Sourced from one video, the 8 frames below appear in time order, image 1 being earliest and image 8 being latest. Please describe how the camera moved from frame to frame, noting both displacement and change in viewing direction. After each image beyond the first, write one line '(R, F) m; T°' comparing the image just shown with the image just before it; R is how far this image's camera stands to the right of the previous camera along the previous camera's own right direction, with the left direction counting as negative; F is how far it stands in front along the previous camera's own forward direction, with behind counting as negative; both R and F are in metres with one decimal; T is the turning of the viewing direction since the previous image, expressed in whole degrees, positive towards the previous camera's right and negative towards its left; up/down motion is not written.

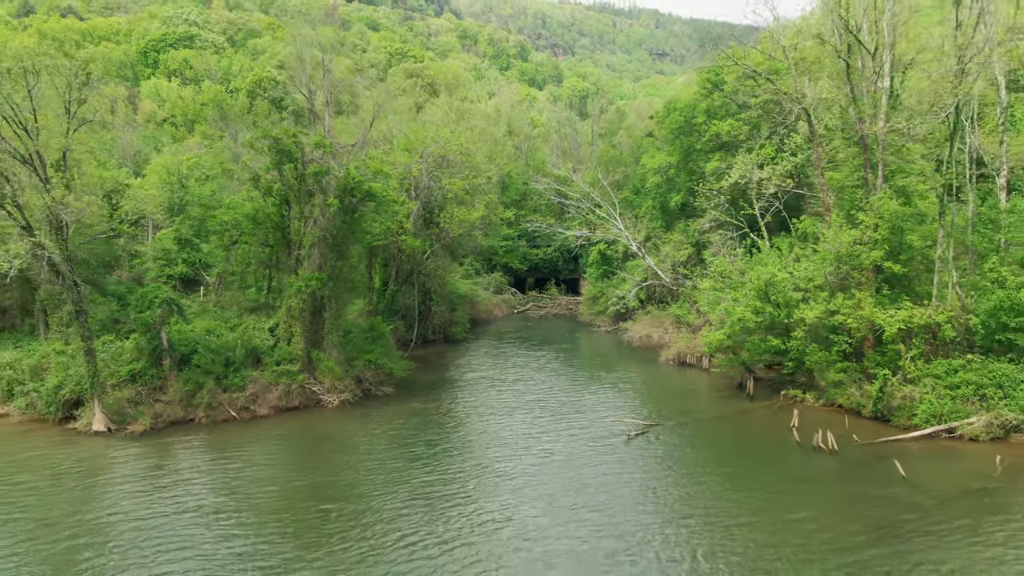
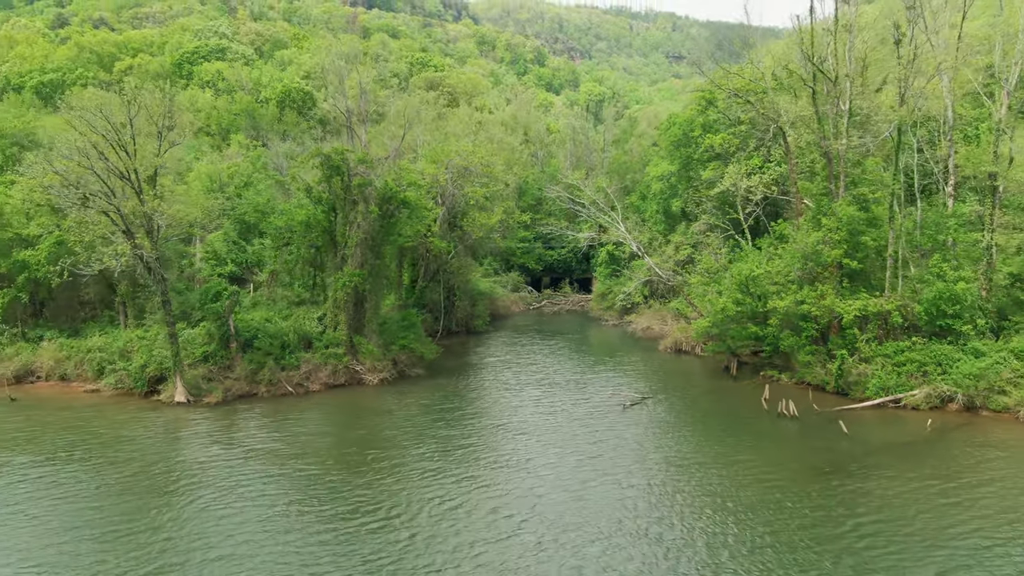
(+0.1, -4.8) m; -1°
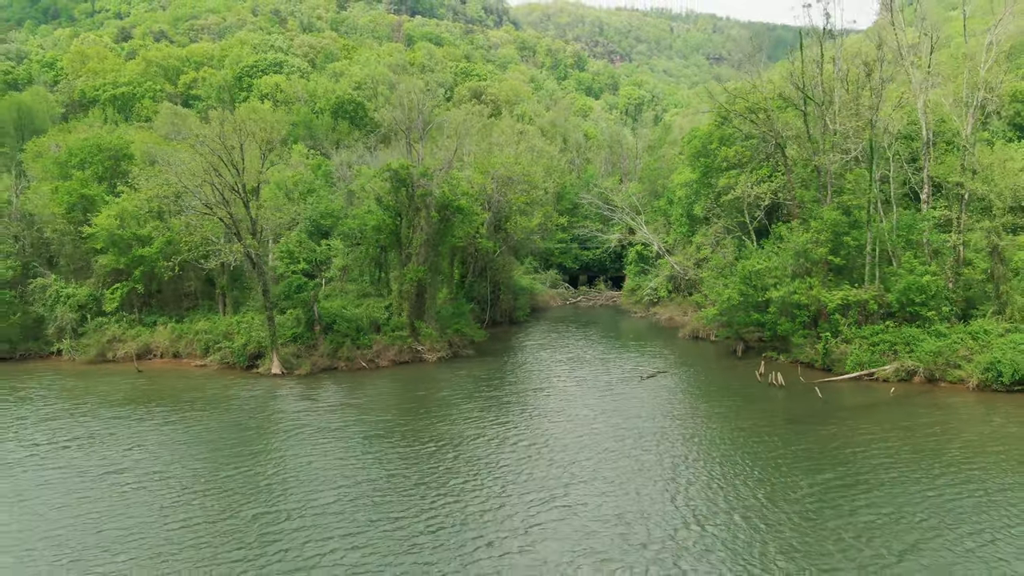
(+0.2, -6.2) m; -3°
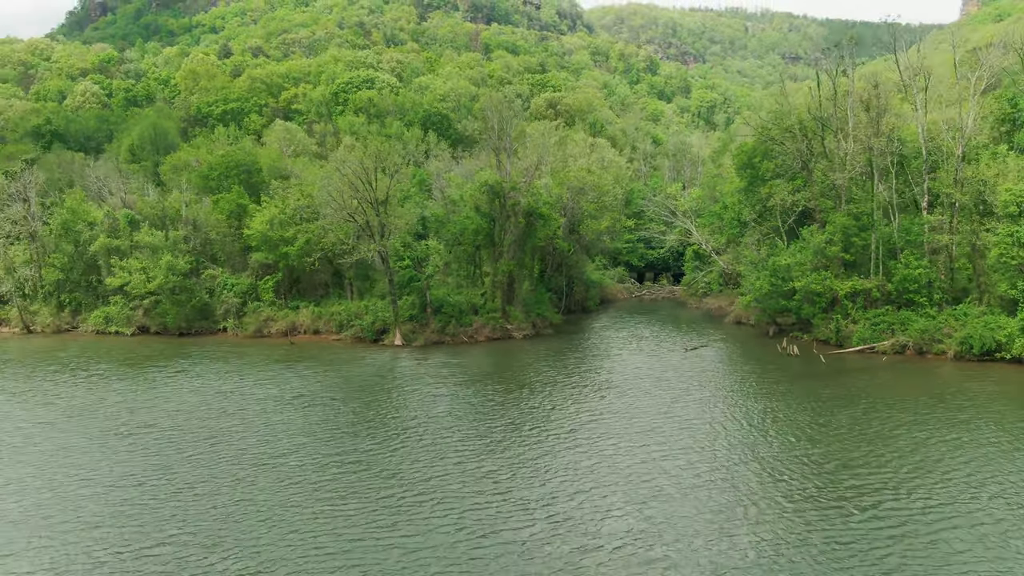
(+0.1, -9.8) m; -5°
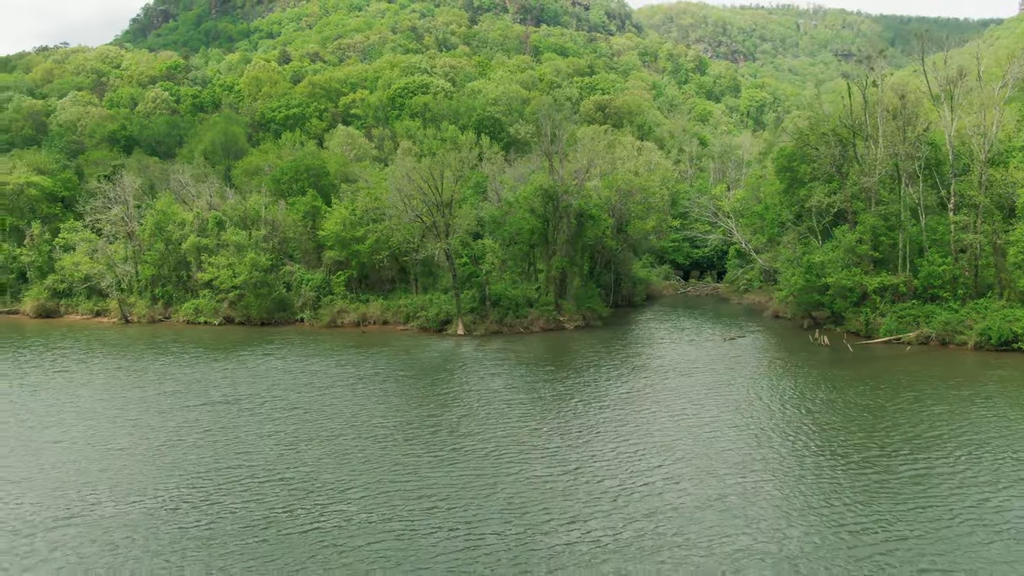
(-0.3, -4.5) m; -3°
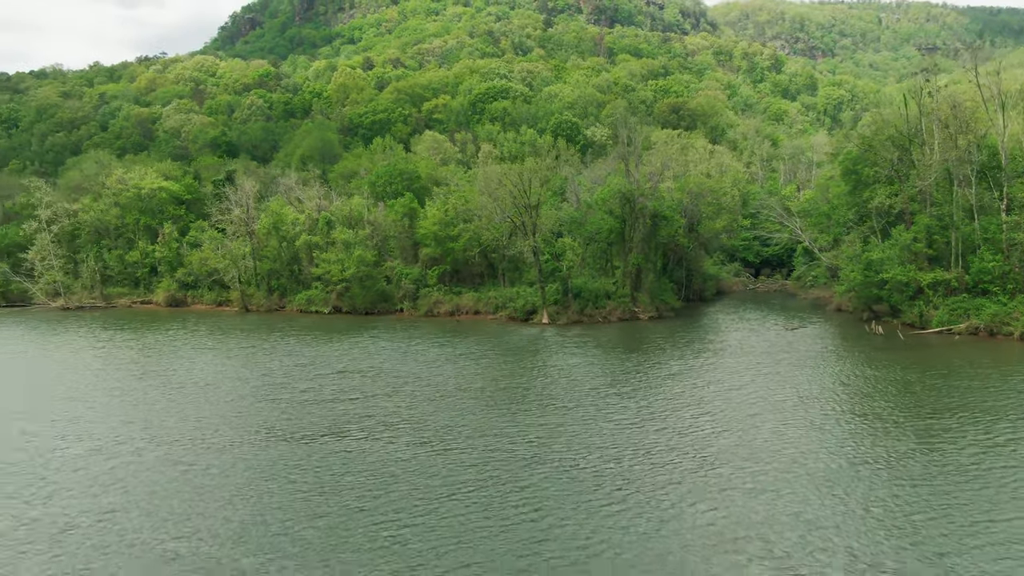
(-0.6, -5.9) m; -5°
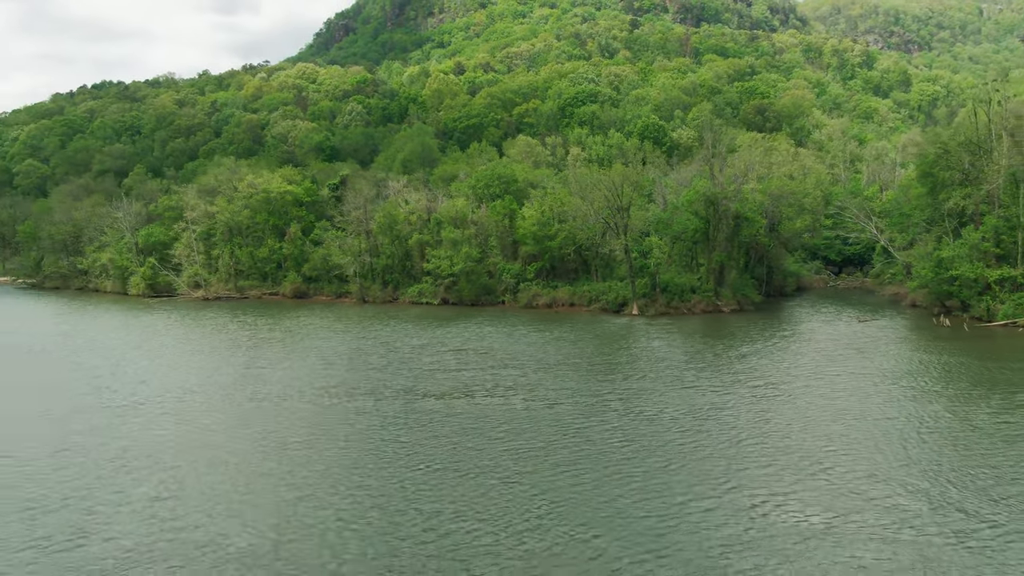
(-0.8, -6.6) m; -5°
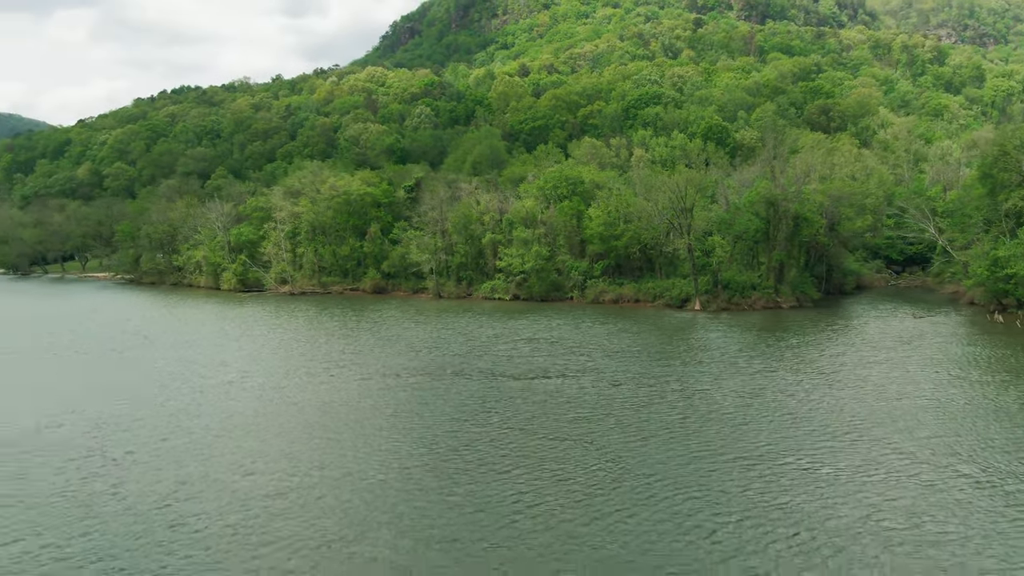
(-0.6, -4.4) m; -4°
